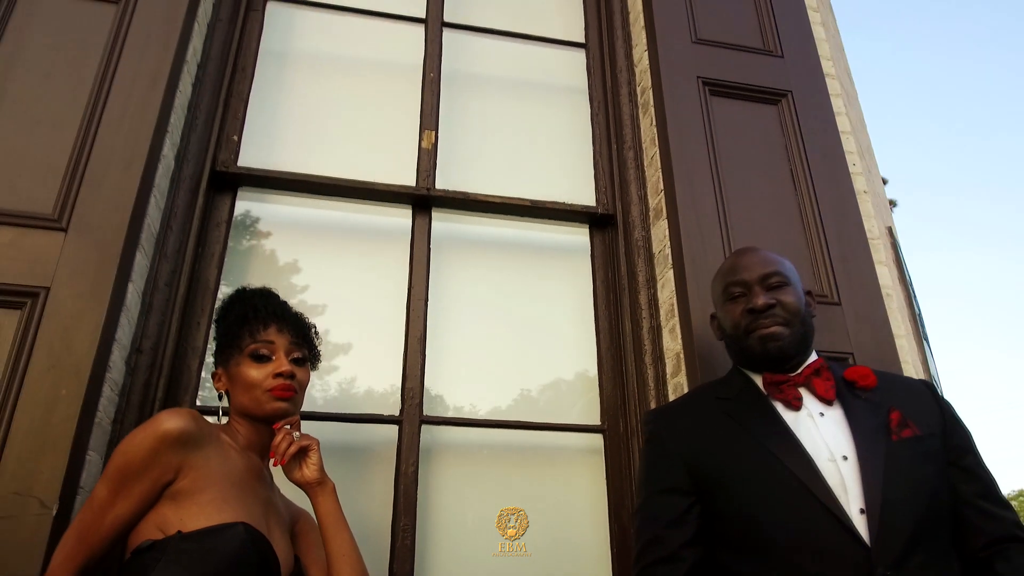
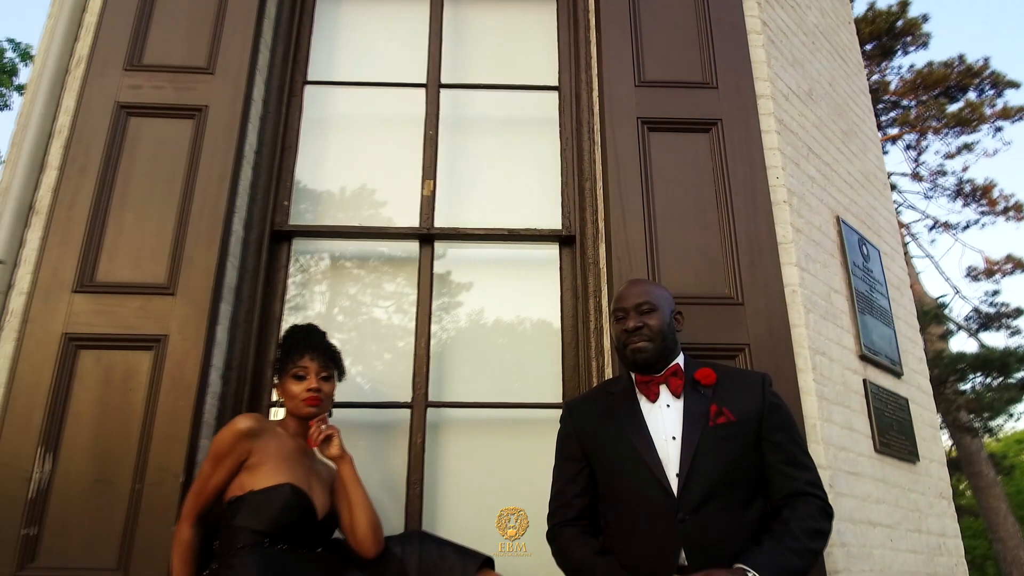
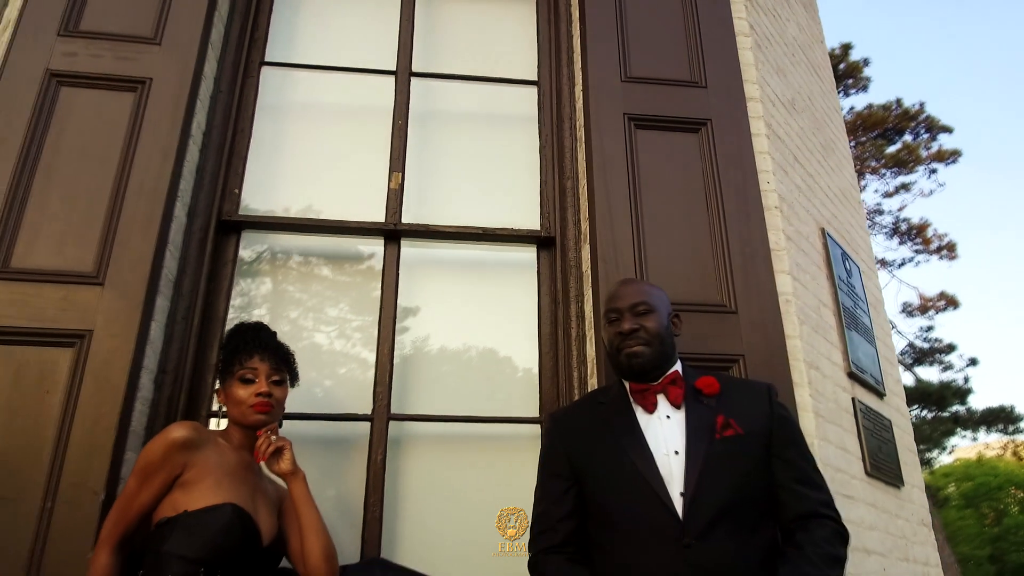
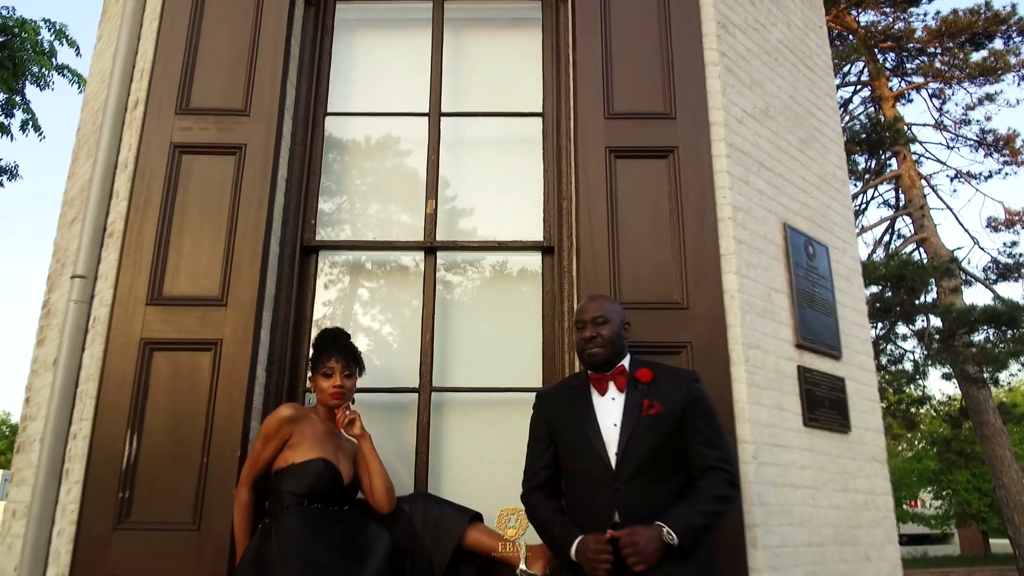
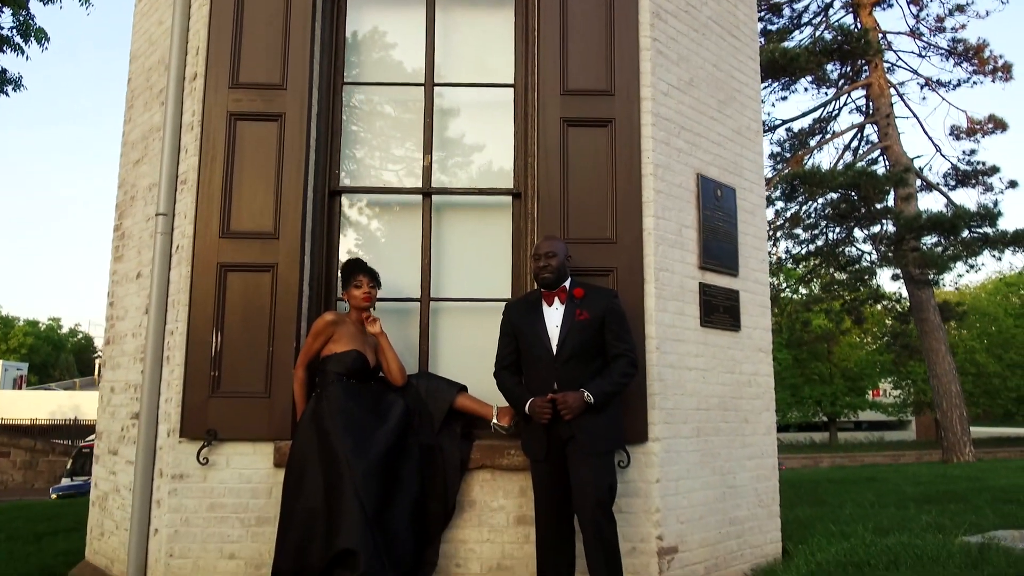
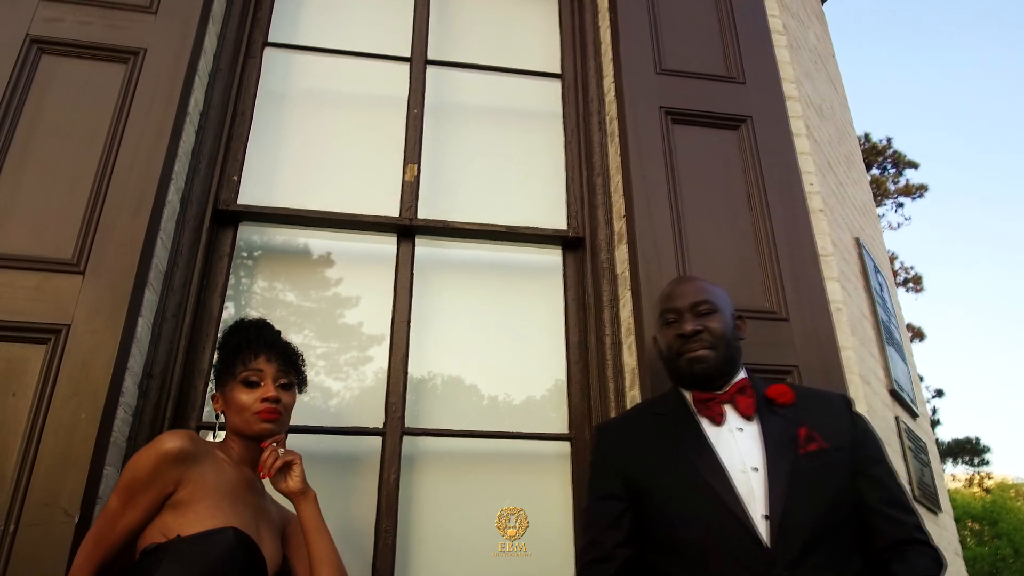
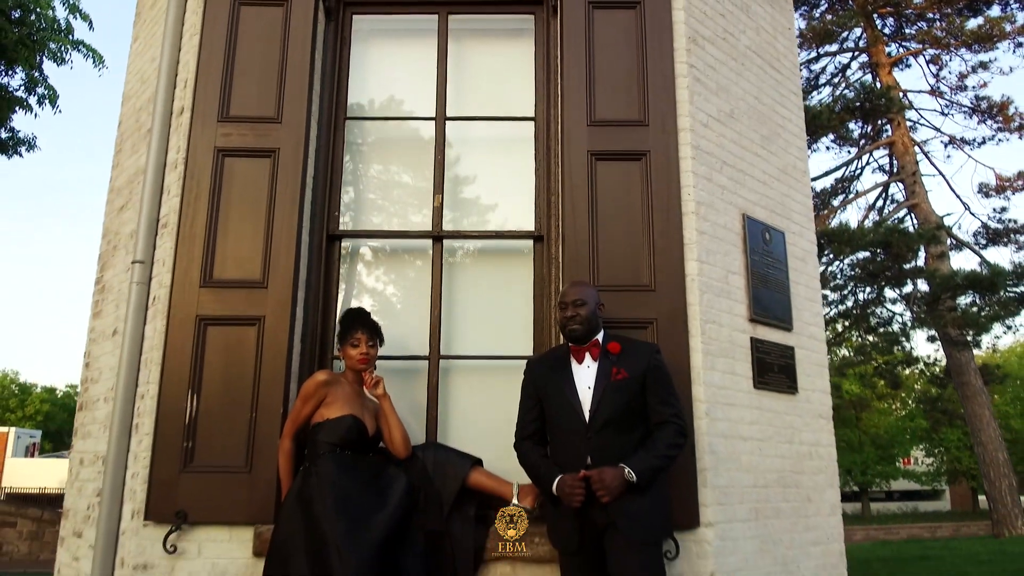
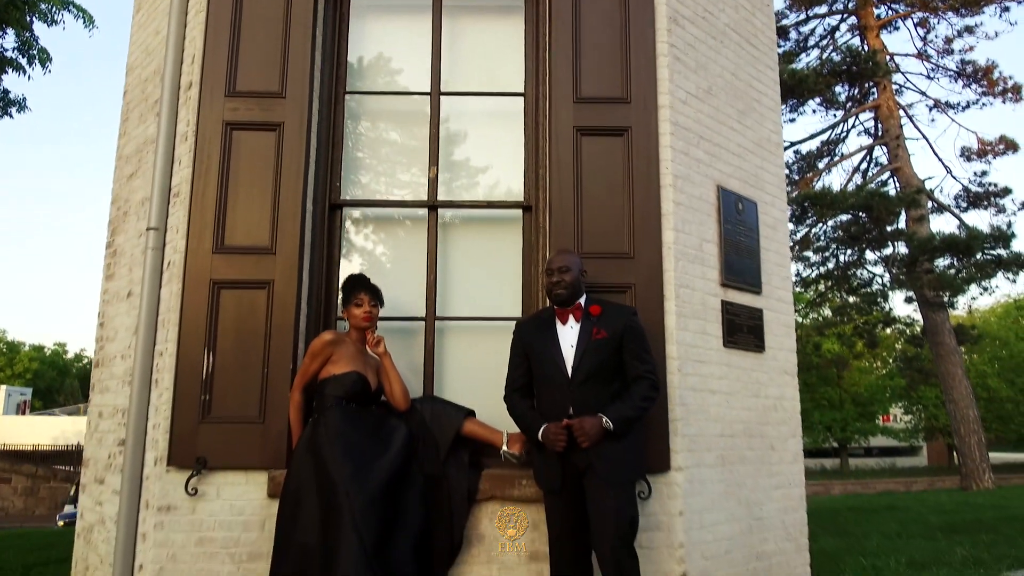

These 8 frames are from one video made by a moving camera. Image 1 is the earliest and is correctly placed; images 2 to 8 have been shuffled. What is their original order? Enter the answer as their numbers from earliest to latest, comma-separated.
6, 3, 2, 4, 7, 8, 5
